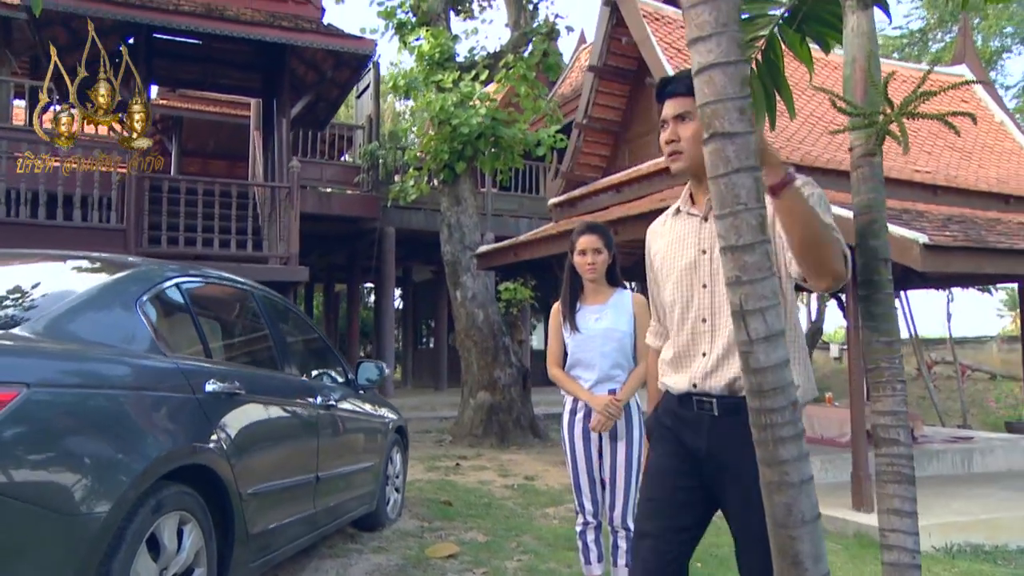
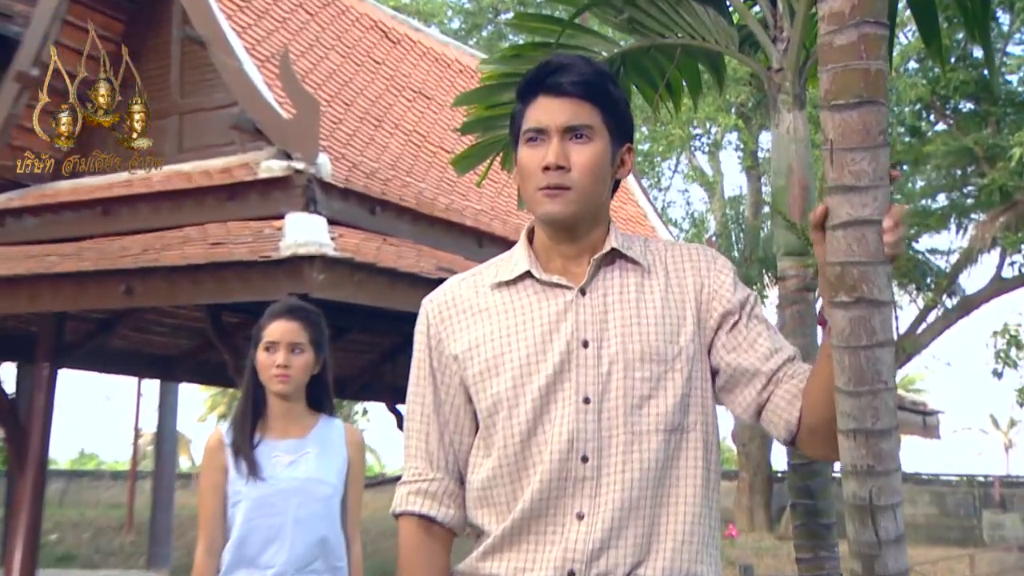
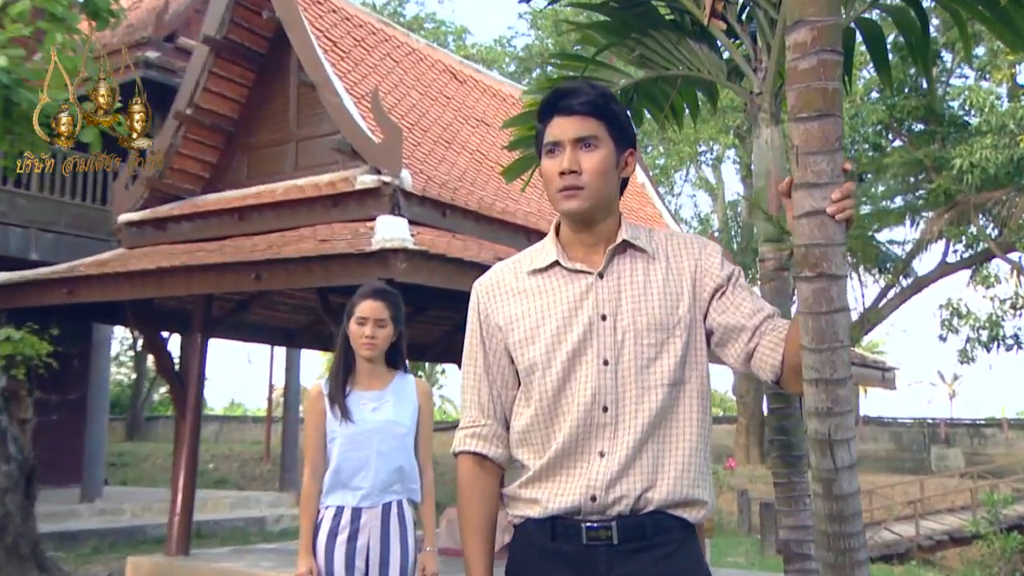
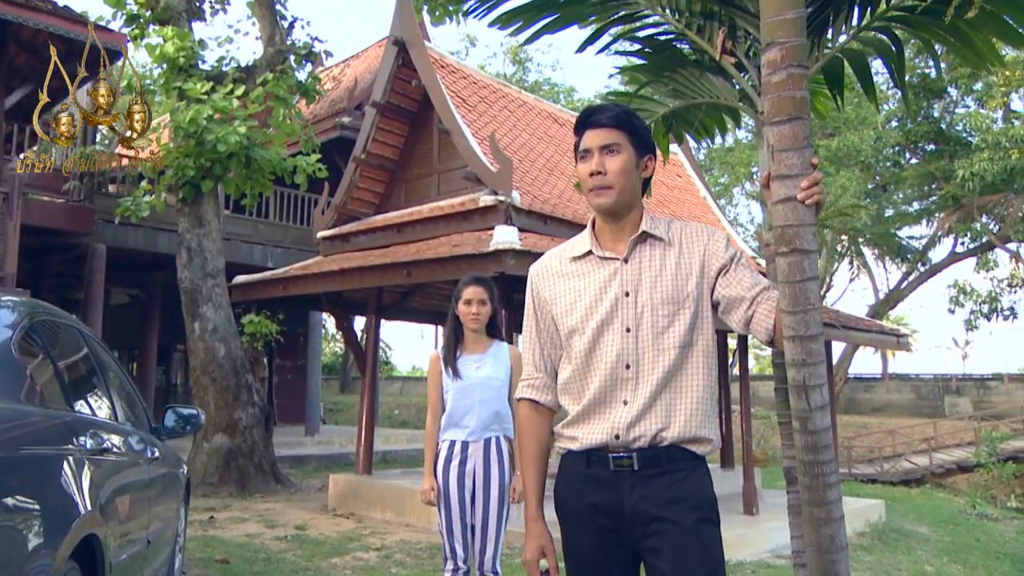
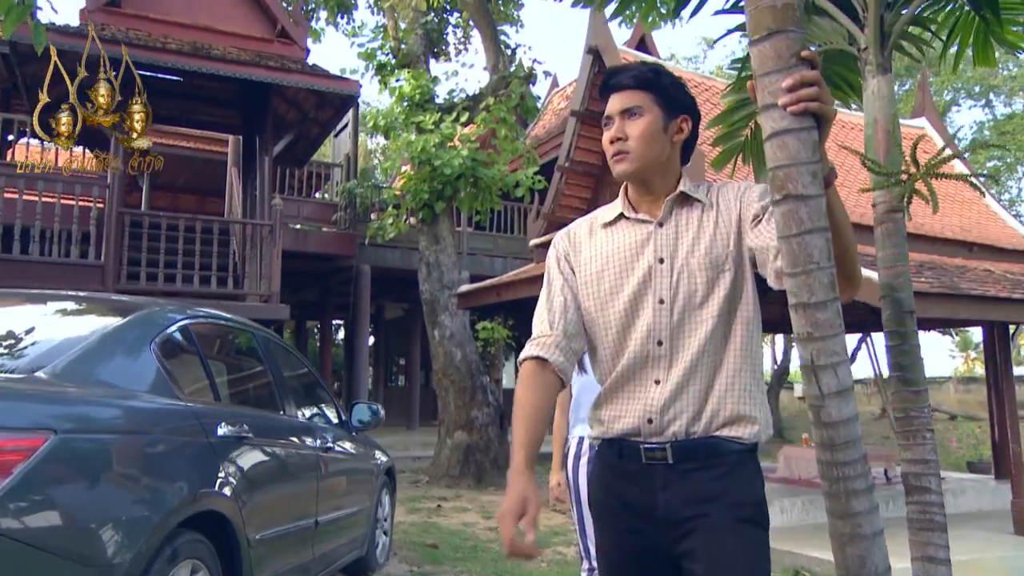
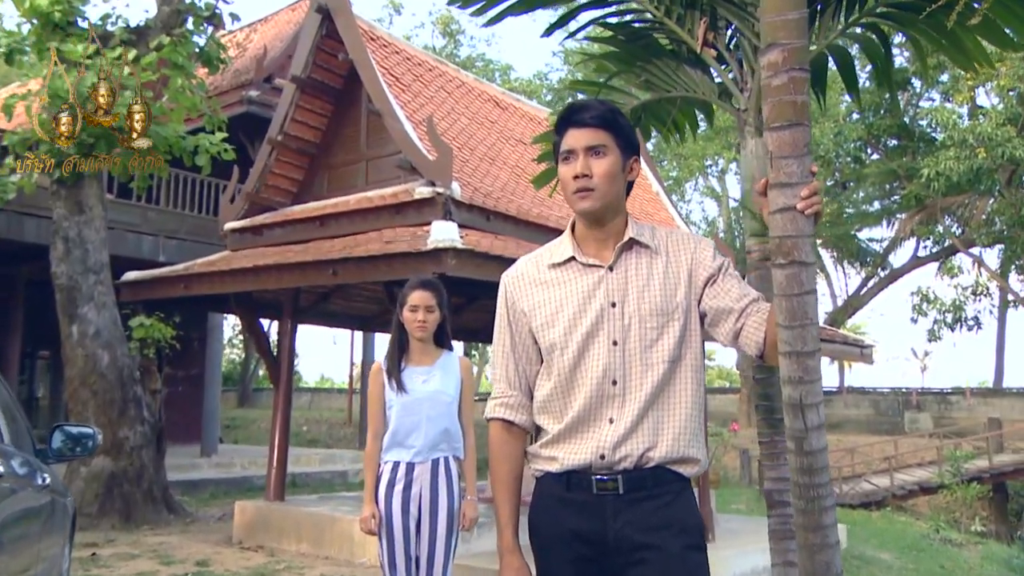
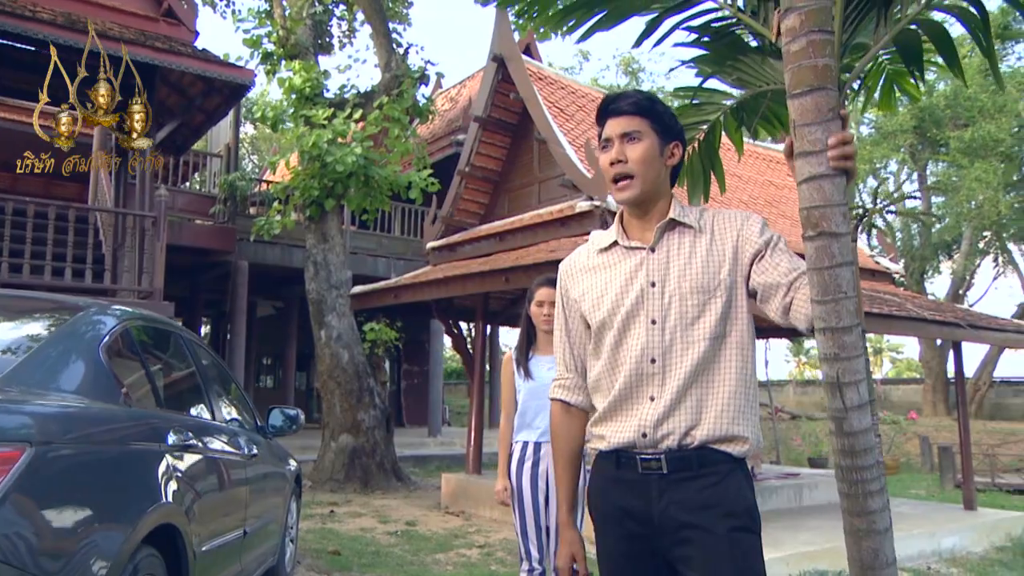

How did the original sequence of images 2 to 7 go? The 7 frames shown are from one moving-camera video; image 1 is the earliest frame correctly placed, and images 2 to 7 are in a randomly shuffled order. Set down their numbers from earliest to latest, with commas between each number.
5, 7, 4, 6, 3, 2
